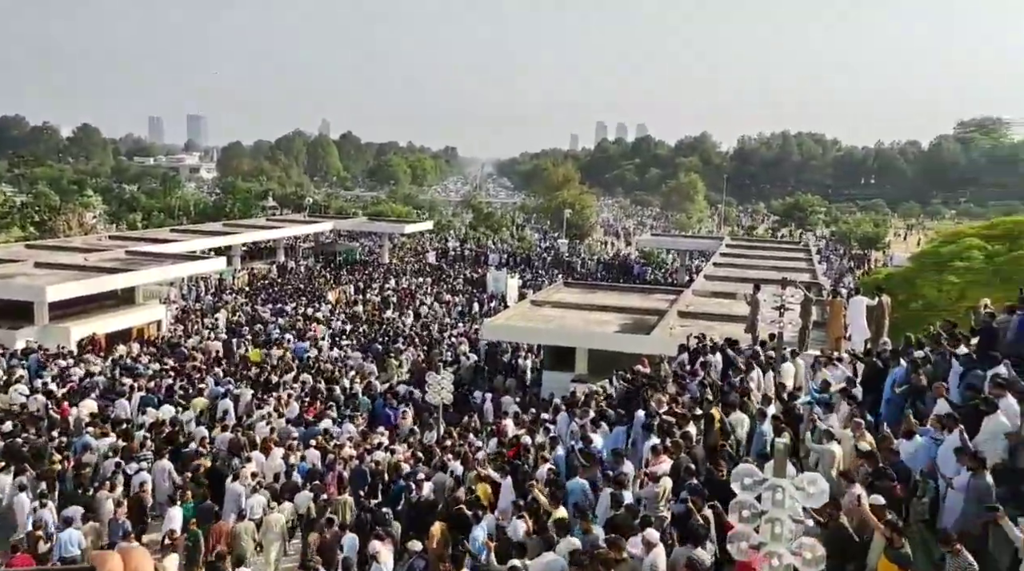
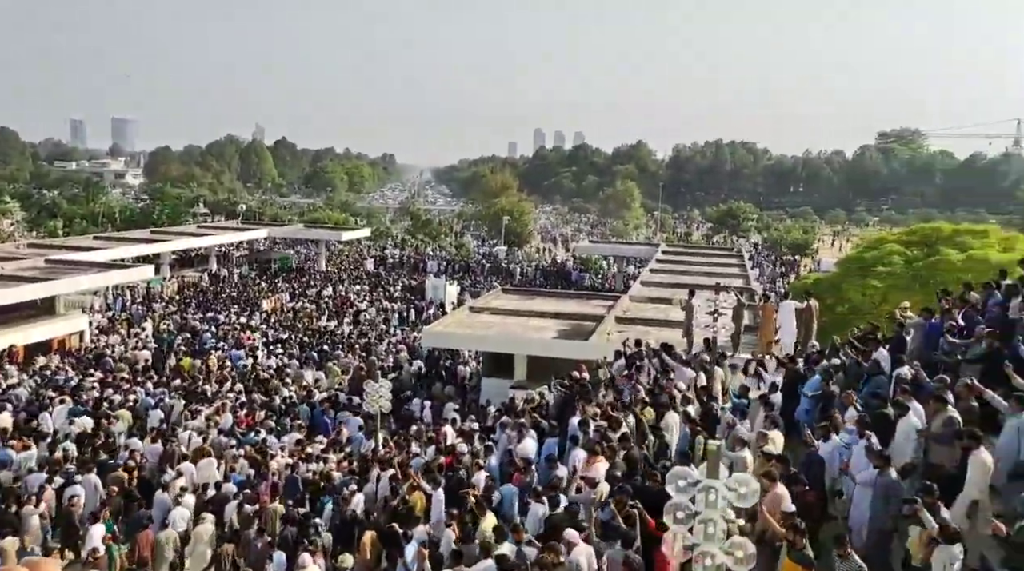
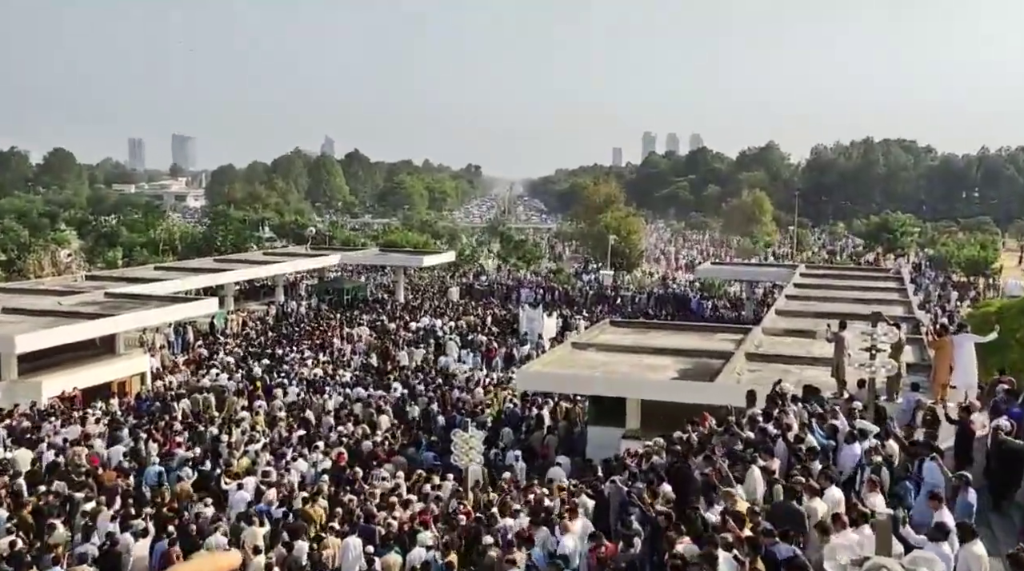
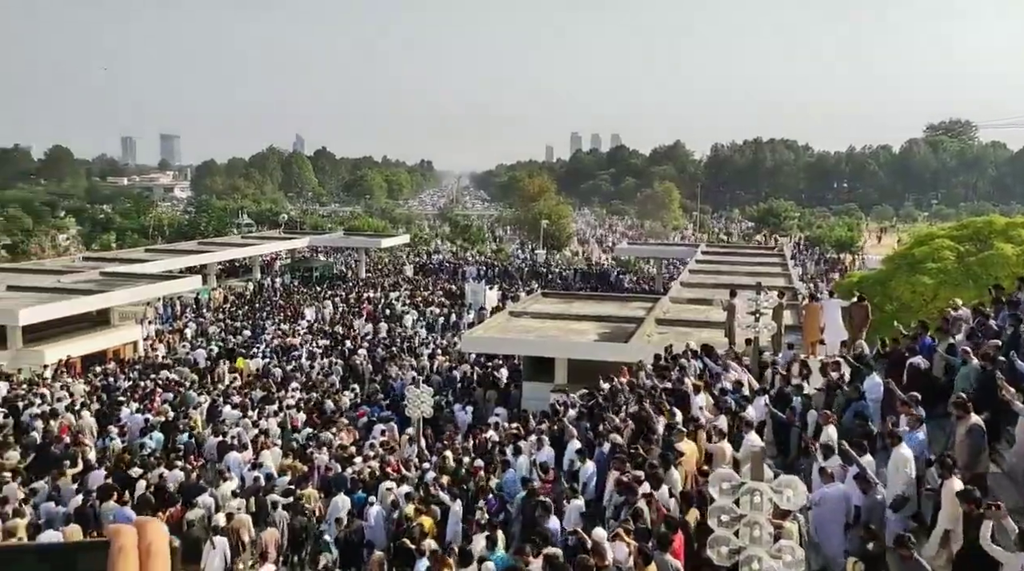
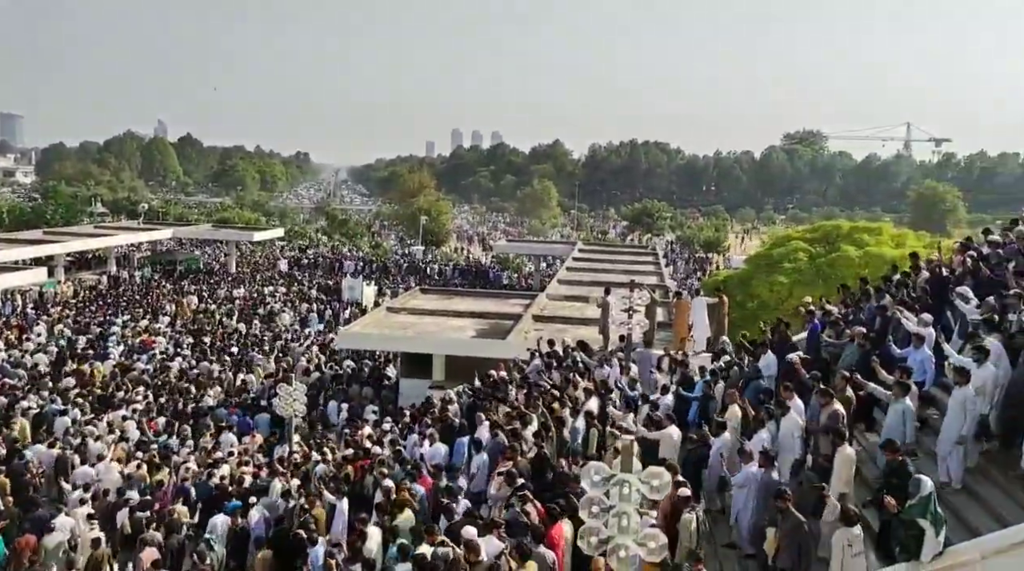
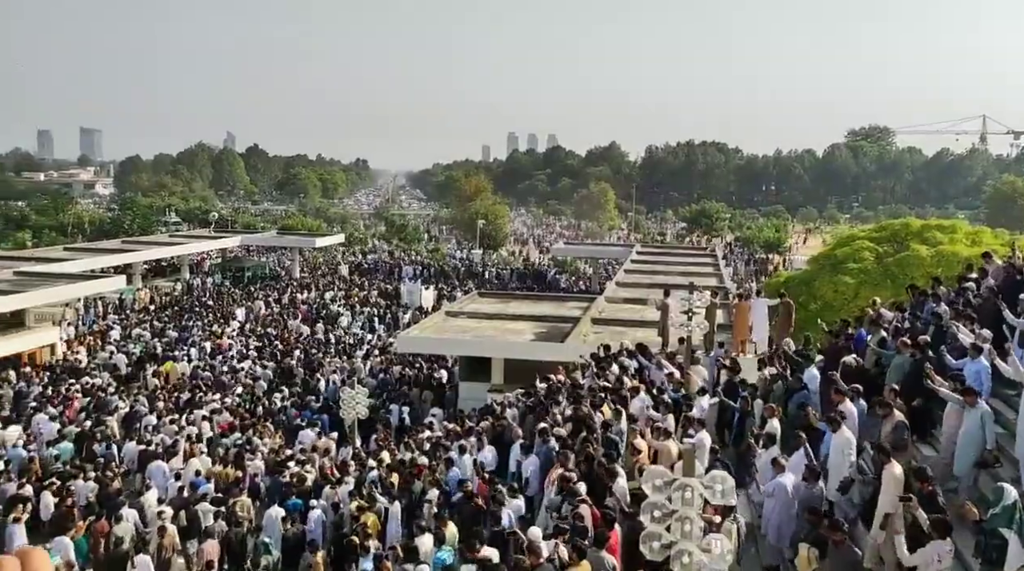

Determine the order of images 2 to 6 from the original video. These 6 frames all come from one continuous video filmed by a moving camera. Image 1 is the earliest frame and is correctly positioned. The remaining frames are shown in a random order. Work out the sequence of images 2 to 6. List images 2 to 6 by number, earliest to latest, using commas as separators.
2, 5, 6, 4, 3
